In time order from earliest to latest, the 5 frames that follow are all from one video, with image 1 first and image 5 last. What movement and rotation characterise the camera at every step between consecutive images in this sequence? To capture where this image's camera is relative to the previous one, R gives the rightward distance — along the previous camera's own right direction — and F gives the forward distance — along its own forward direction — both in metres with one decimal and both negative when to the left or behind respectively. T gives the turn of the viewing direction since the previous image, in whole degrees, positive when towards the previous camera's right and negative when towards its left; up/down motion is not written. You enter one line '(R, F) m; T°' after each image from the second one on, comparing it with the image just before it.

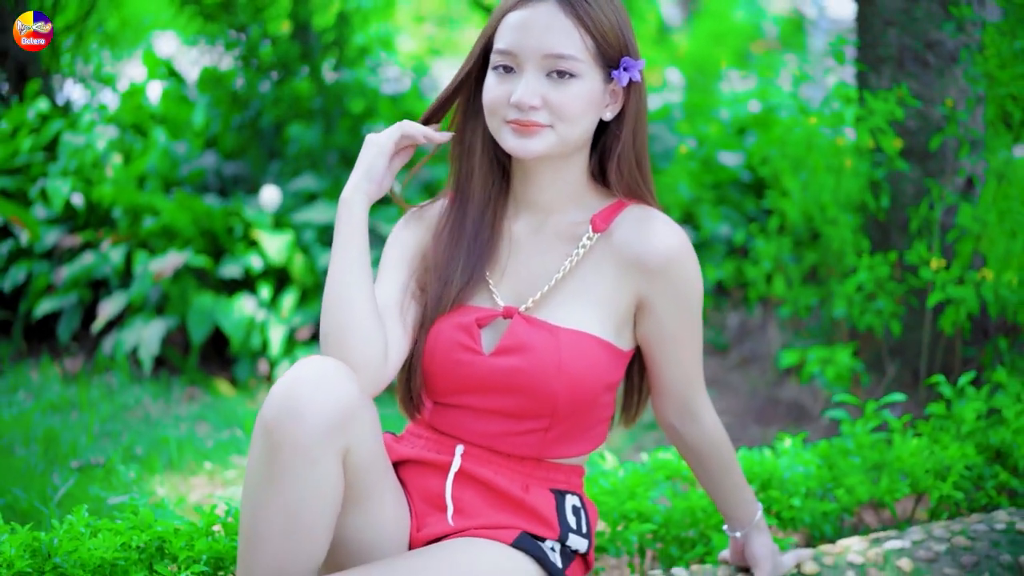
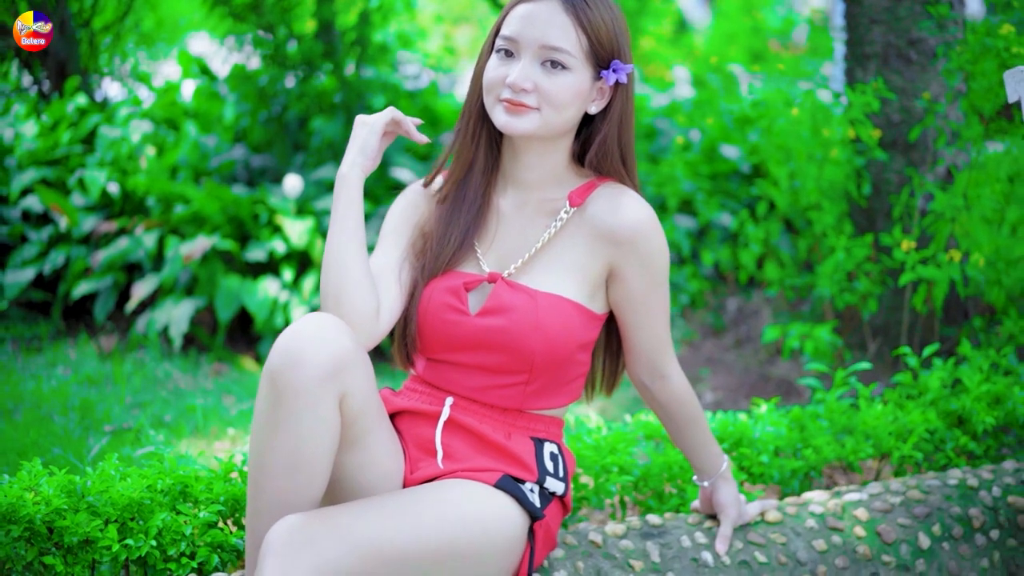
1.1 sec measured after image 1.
(+0.3, -0.6) m; -2°
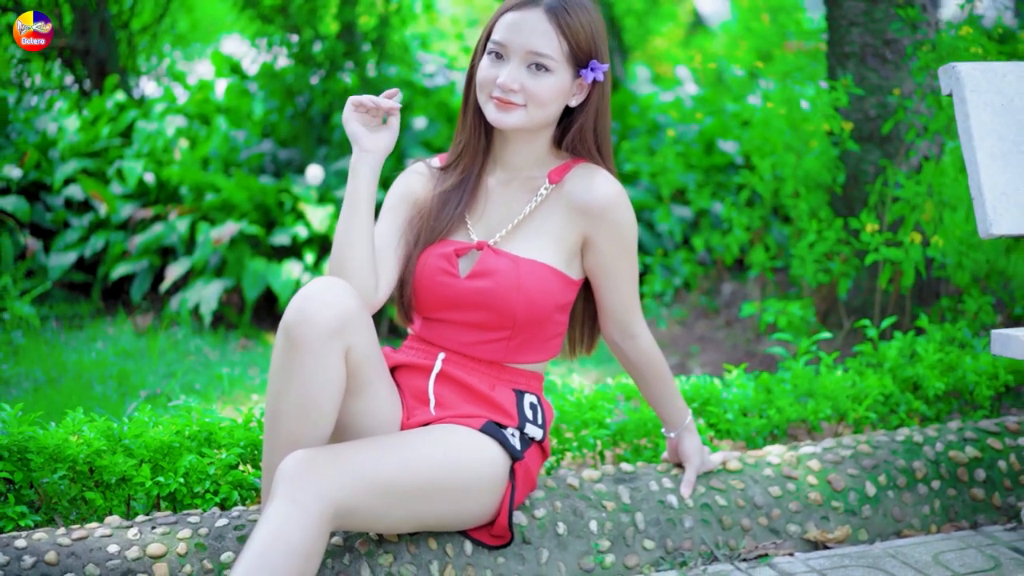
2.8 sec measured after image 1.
(+0.3, -0.8) m; -2°
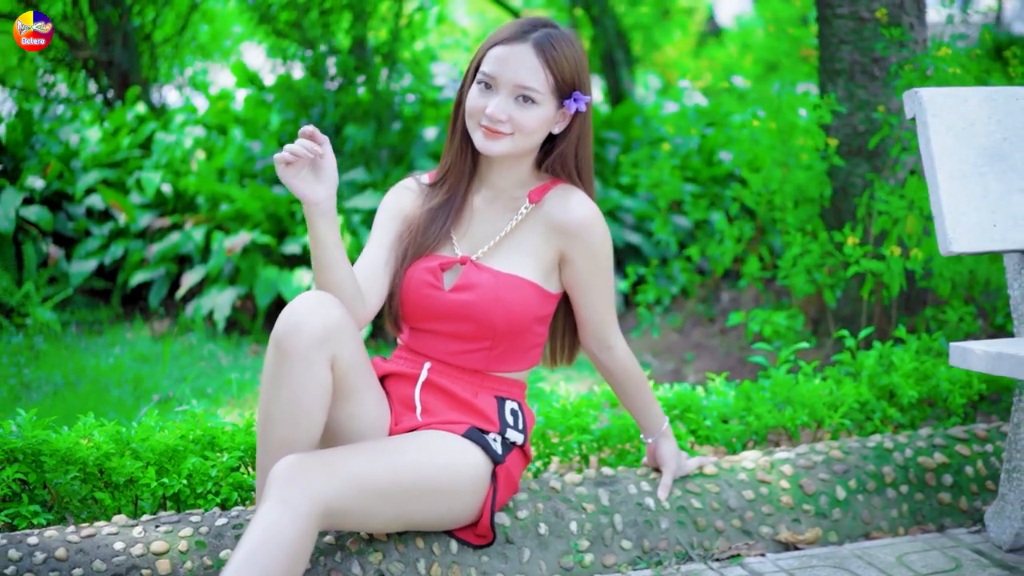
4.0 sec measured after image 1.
(+0.3, -0.4) m; -1°
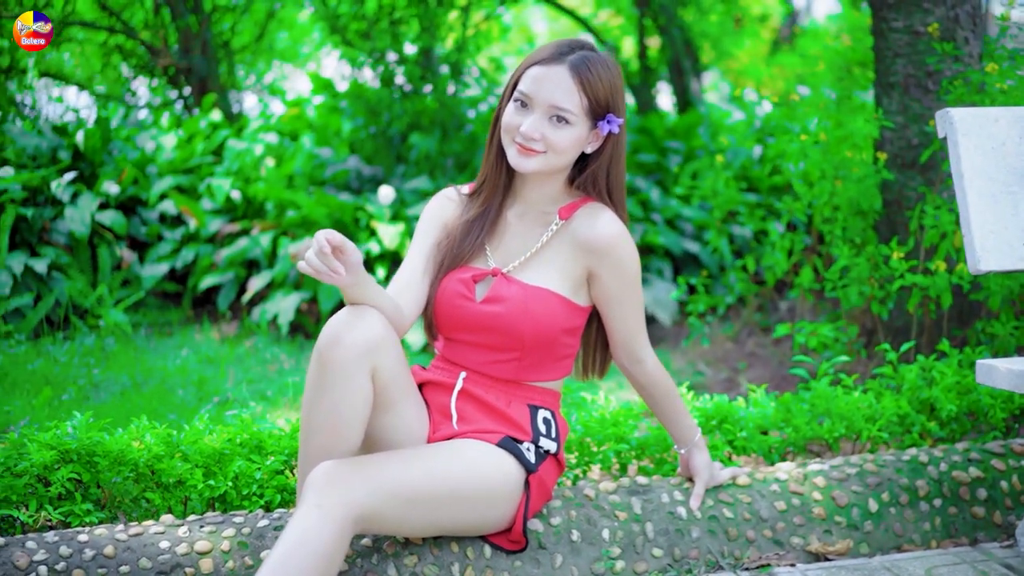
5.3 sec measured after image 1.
(+0.3, -0.2) m; -4°
